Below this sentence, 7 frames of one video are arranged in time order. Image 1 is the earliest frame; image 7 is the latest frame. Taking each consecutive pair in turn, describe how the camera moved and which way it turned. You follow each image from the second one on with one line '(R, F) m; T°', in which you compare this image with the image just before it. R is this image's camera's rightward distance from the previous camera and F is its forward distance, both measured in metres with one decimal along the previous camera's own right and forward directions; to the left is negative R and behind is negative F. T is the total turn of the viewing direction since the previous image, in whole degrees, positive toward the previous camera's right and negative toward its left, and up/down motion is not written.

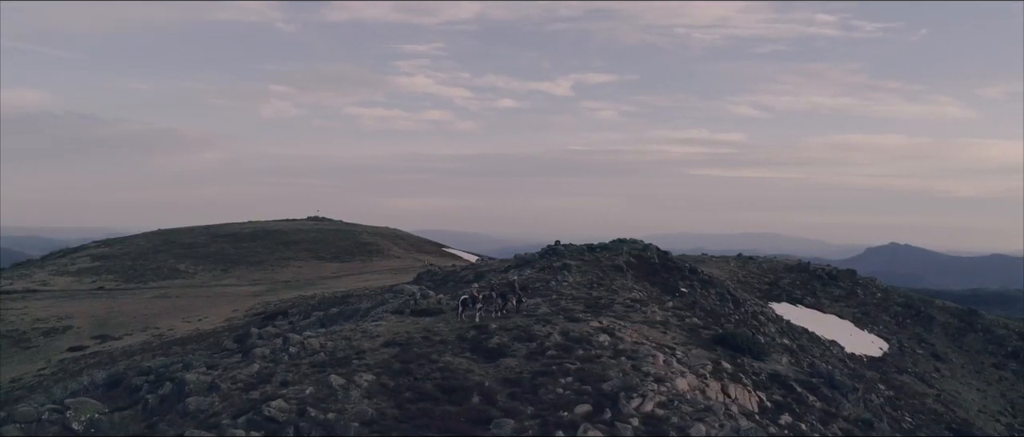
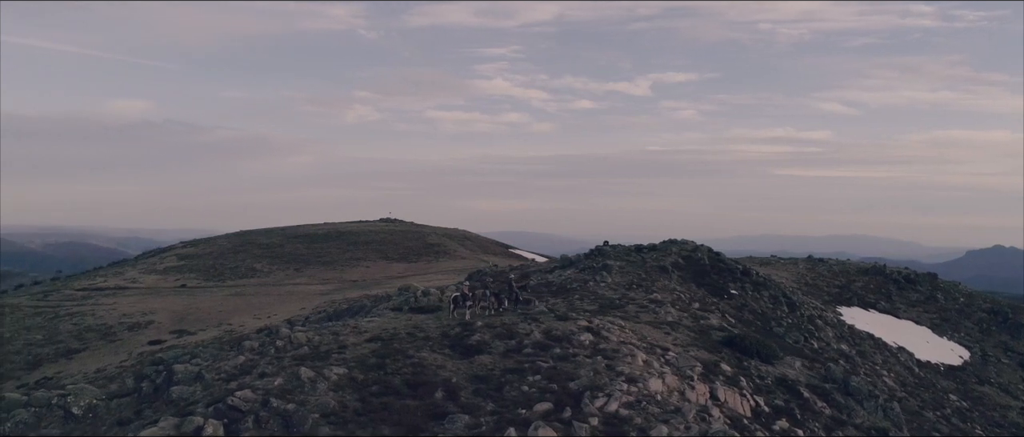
(+2.2, +0.1) m; -6°
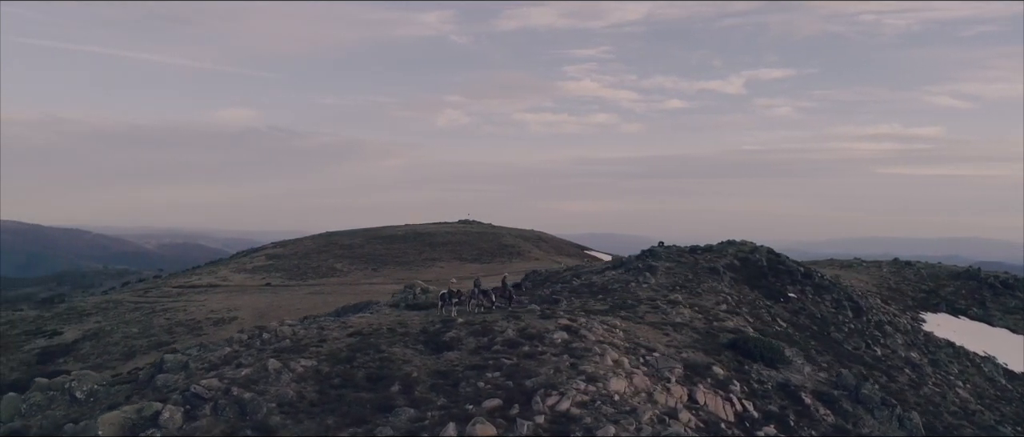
(+2.6, +0.1) m; -7°
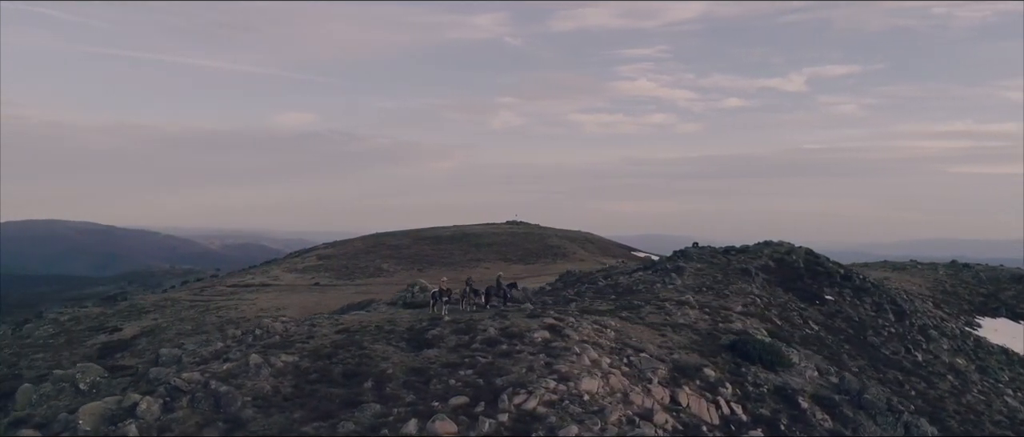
(+1.7, 0.0) m; -4°
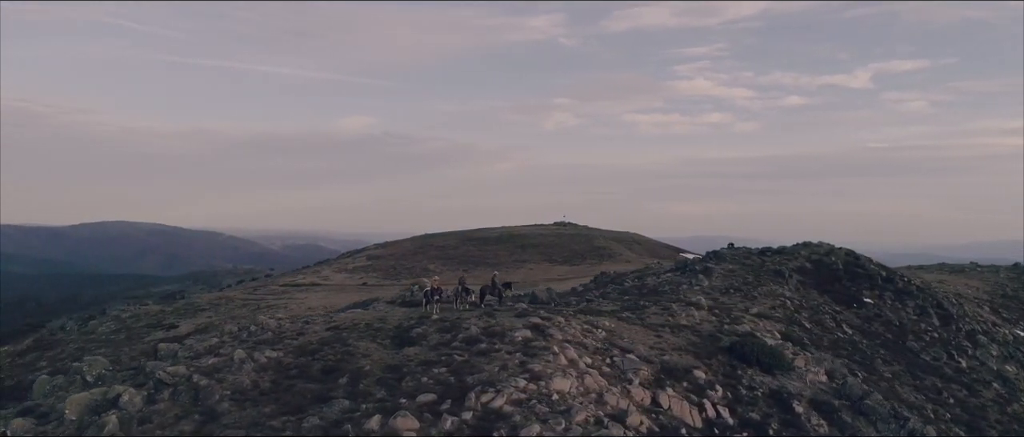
(+1.7, +0.1) m; -4°
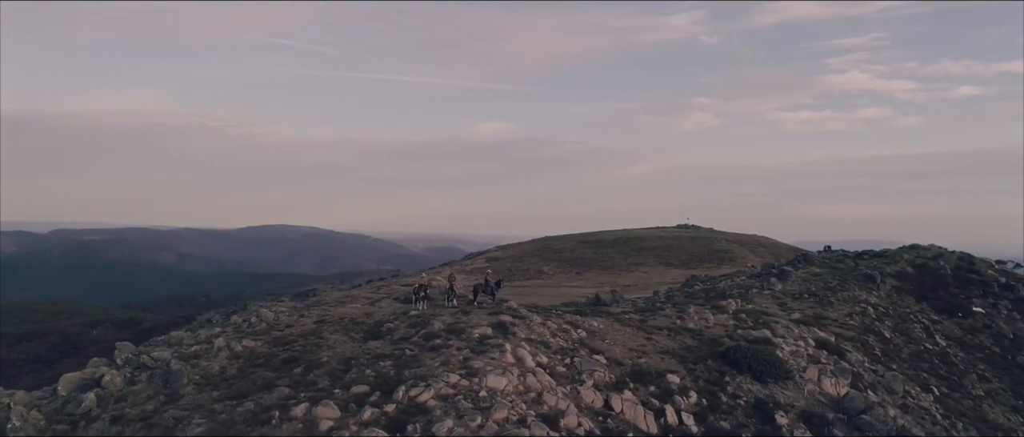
(+4.0, +0.4) m; -11°
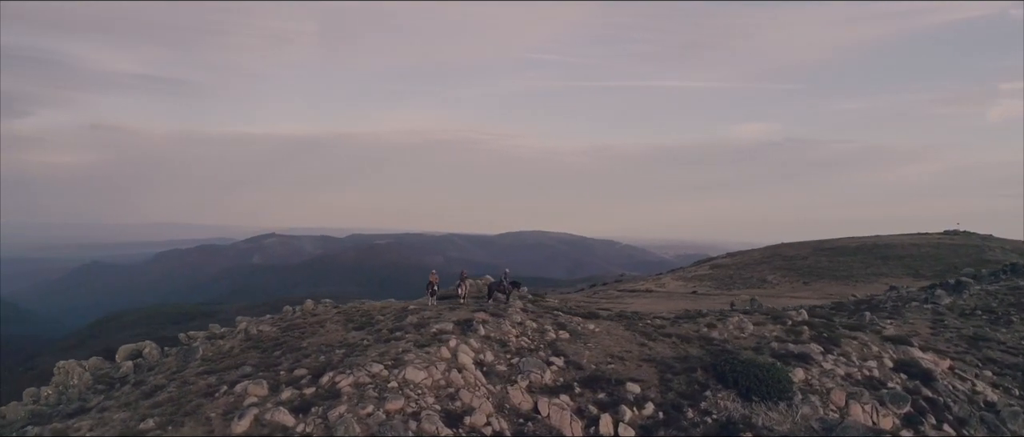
(+6.6, +1.2) m; -20°
